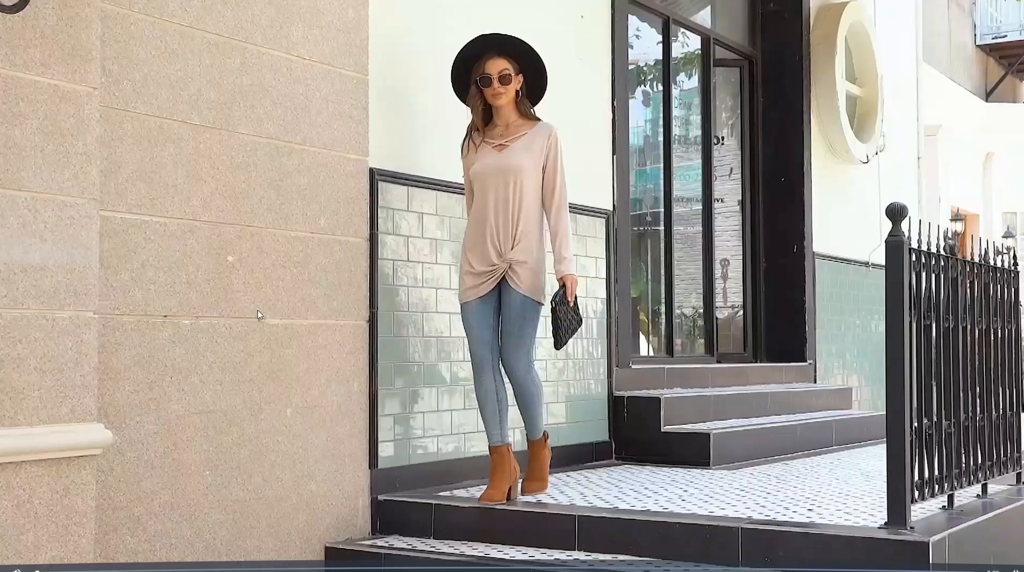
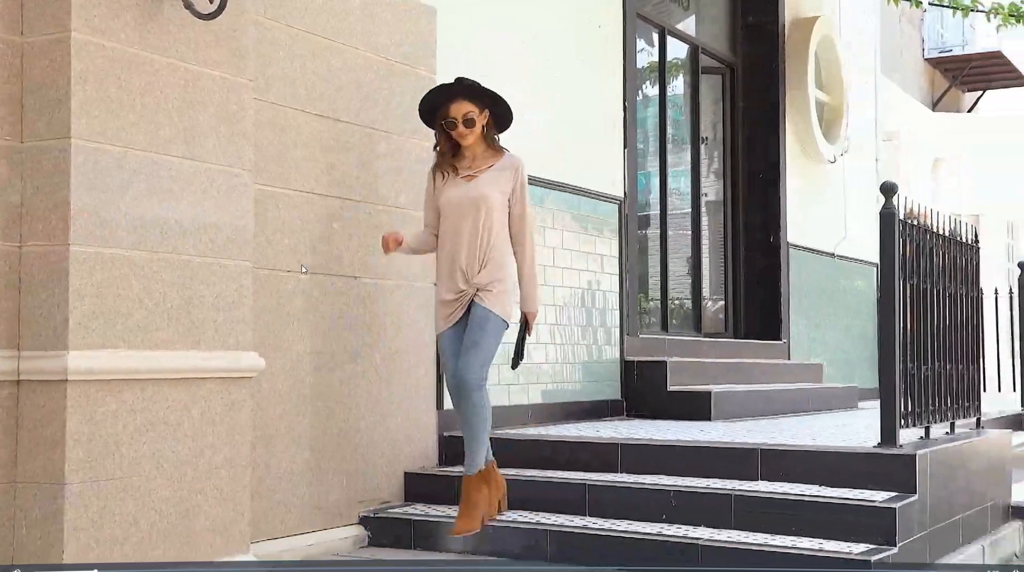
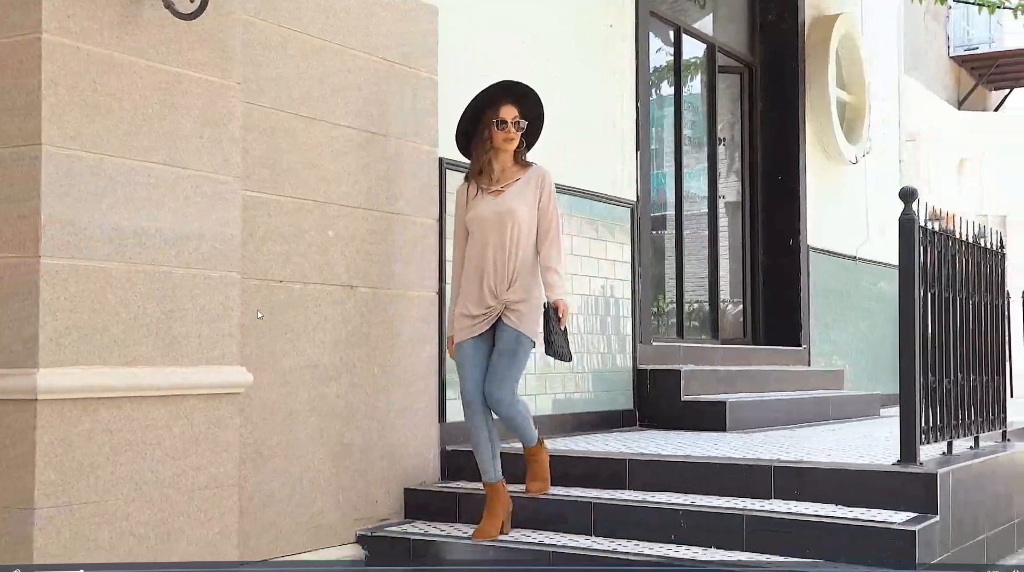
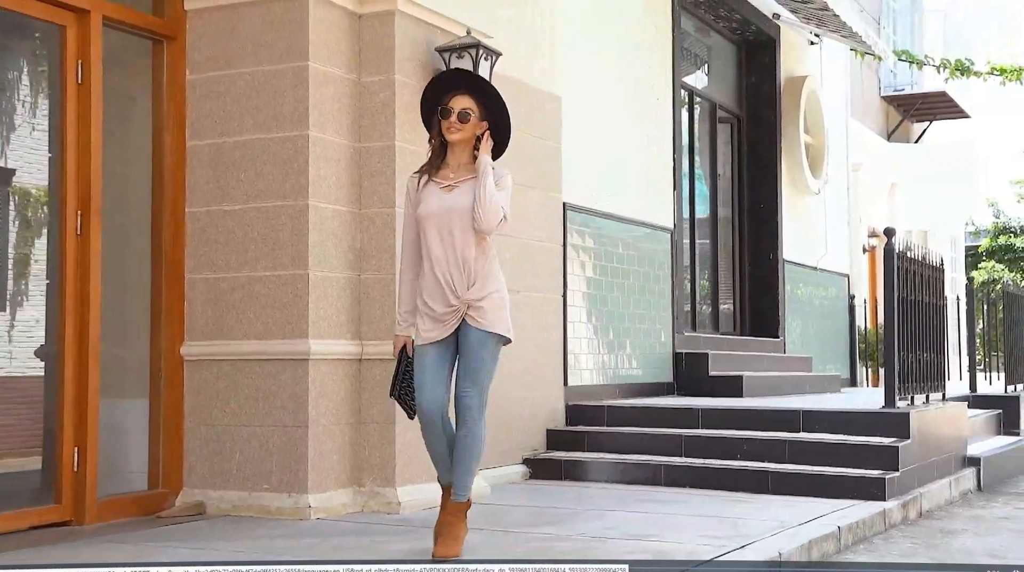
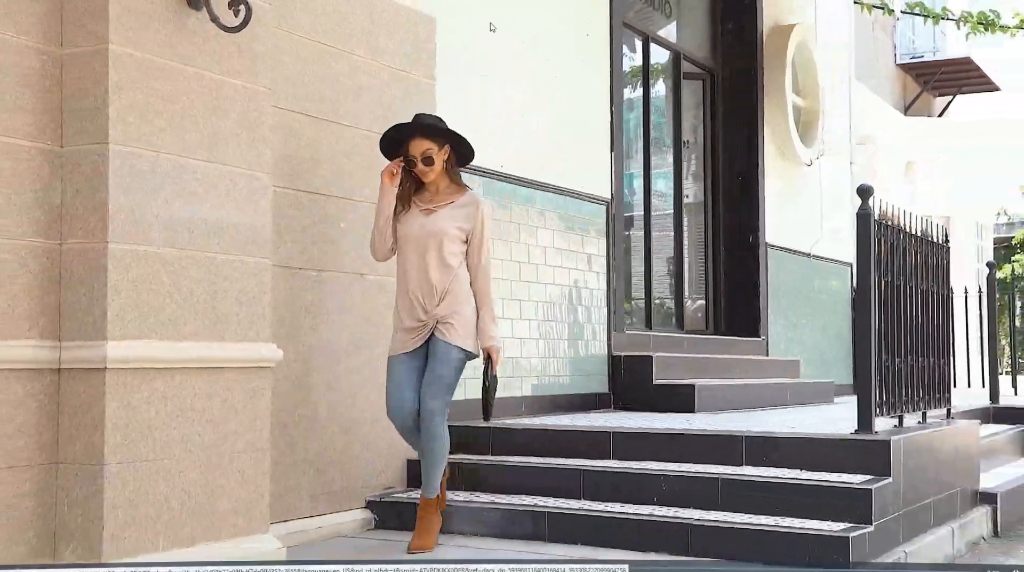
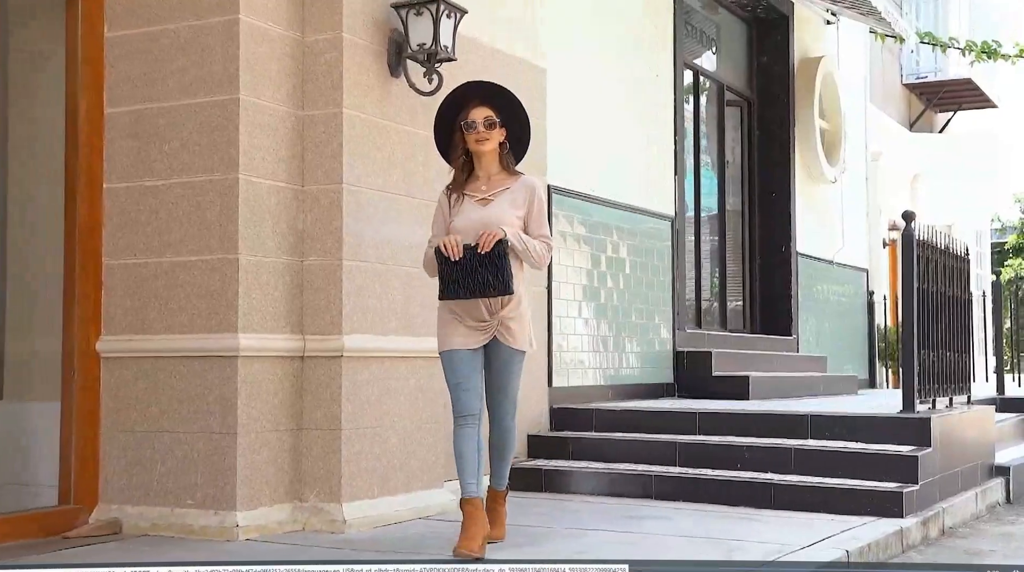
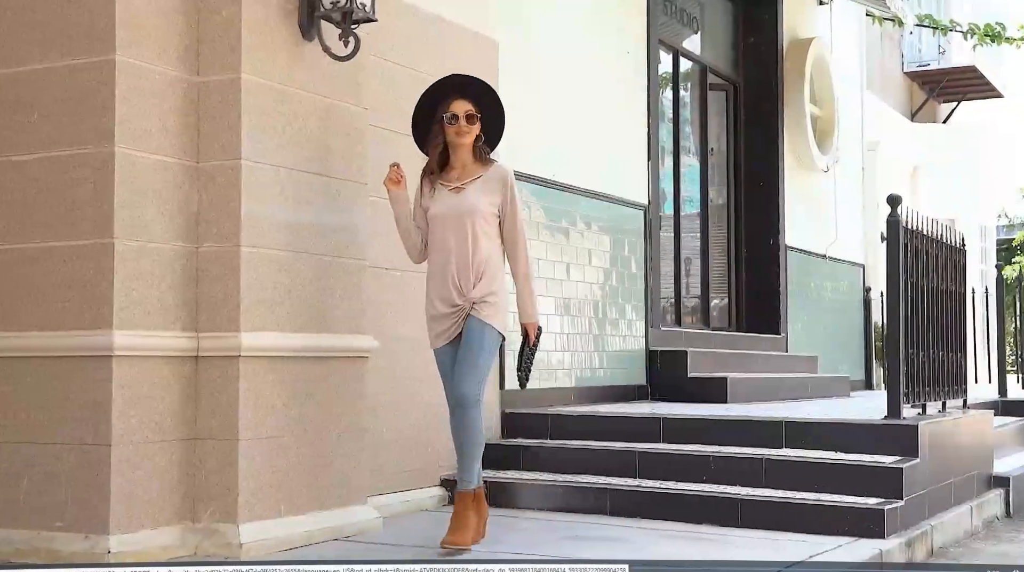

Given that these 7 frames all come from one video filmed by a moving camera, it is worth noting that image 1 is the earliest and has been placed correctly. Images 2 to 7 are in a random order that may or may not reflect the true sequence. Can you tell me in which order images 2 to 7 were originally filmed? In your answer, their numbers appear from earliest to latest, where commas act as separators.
3, 2, 5, 7, 6, 4
